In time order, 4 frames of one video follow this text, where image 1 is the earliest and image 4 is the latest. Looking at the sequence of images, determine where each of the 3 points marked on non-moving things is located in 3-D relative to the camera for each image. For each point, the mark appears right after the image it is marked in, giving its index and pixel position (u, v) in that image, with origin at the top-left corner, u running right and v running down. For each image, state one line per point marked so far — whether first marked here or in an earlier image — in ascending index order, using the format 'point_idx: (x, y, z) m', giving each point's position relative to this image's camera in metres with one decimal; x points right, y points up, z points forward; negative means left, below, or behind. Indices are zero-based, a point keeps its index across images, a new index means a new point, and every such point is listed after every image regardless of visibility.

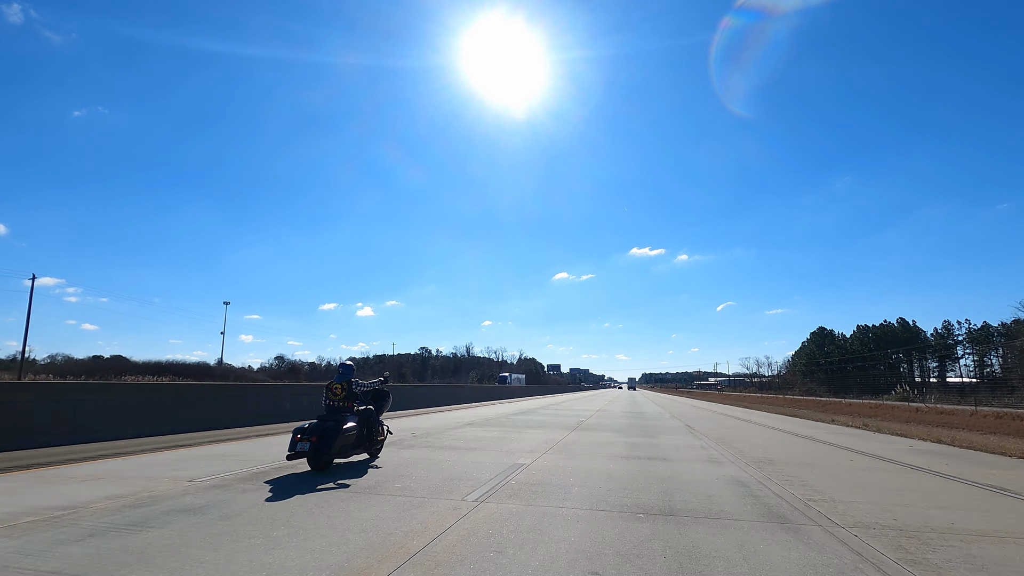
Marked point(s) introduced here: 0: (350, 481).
0: (-2.6, -3.1, +9.3) m
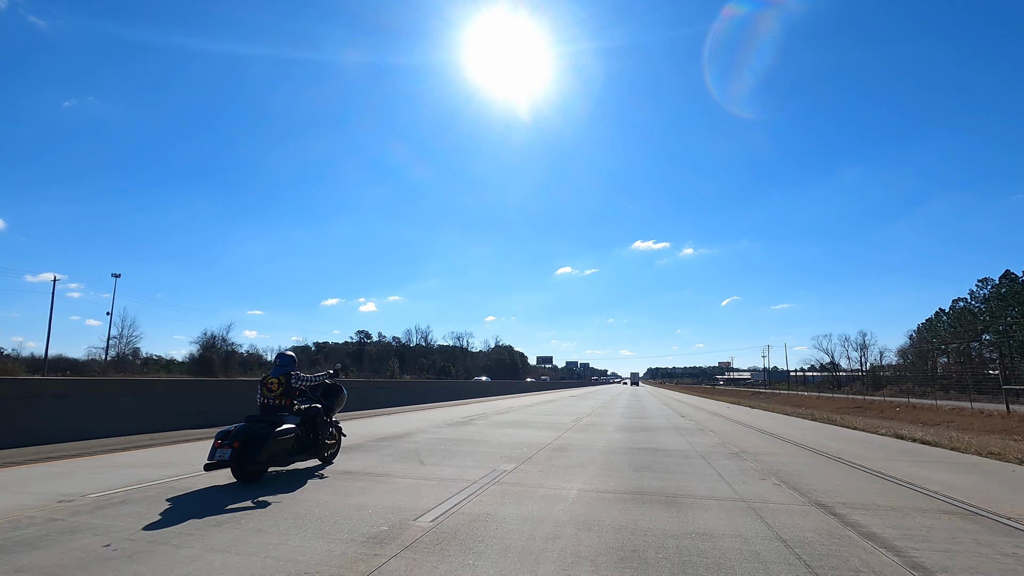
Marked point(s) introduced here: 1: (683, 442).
0: (-3.0, -2.7, +7.7) m
1: (+4.7, -4.2, +15.6) m
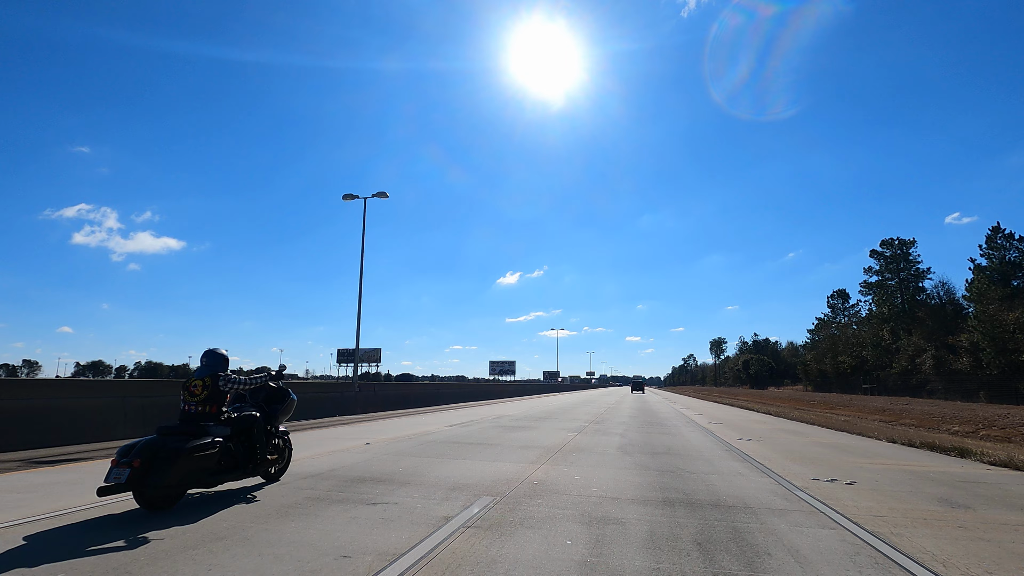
0: (-3.3, -2.5, +6.2) m
1: (+4.4, -4.1, +14.0) m
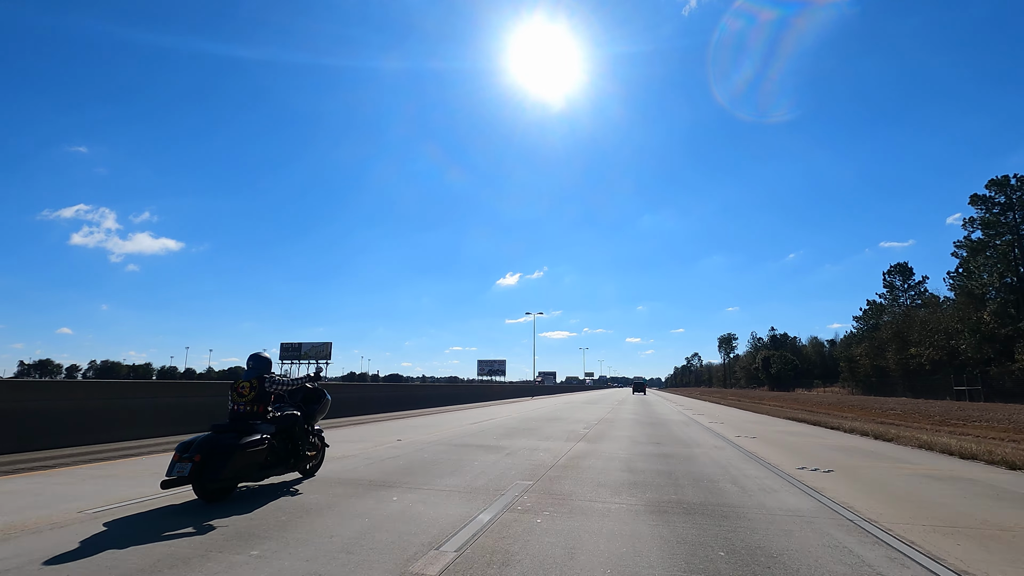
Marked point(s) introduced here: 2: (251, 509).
0: (-3.0, -2.6, +6.7) m
1: (+4.7, -4.2, +14.6) m
2: (-3.0, -2.6, +6.7) m
